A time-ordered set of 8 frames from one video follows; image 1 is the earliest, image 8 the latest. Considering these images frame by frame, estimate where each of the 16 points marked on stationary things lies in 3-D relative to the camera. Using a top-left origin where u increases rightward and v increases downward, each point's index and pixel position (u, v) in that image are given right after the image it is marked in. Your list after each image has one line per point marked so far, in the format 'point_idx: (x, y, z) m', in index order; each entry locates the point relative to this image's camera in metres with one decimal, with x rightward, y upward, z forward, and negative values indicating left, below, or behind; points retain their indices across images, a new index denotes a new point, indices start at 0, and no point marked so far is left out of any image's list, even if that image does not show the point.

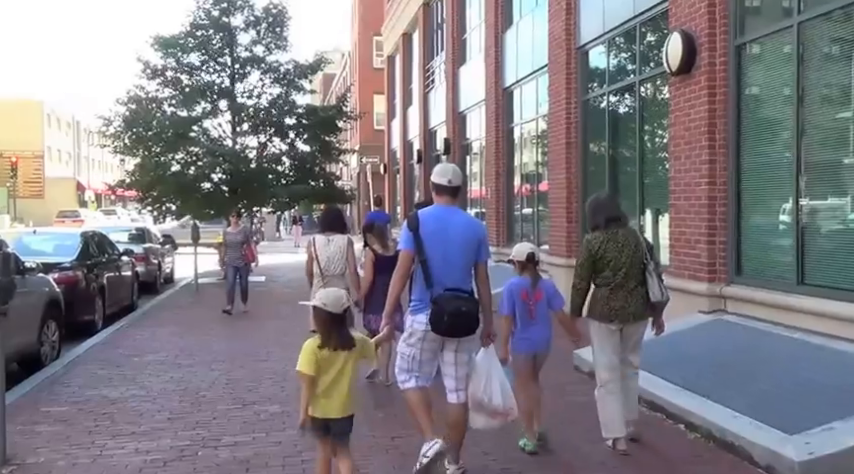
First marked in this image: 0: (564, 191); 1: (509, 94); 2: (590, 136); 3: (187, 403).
0: (+2.1, +0.7, +11.1) m
1: (+1.7, +2.9, +14.4) m
2: (+2.4, +1.5, +10.6) m
3: (-2.3, -1.6, +7.0) m
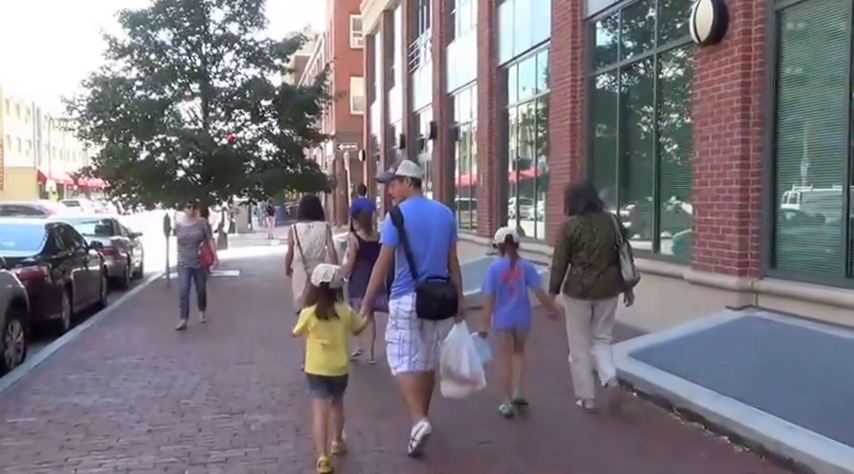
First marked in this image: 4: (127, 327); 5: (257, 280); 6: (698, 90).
0: (+2.0, +0.9, +10.4) m
1: (+1.5, +3.1, +13.7) m
2: (+2.4, +1.7, +10.0) m
3: (-2.2, -1.5, +6.2) m
4: (-4.4, -1.3, +10.7) m
5: (-3.7, -0.9, +15.6) m
6: (+2.7, +1.5, +7.3) m
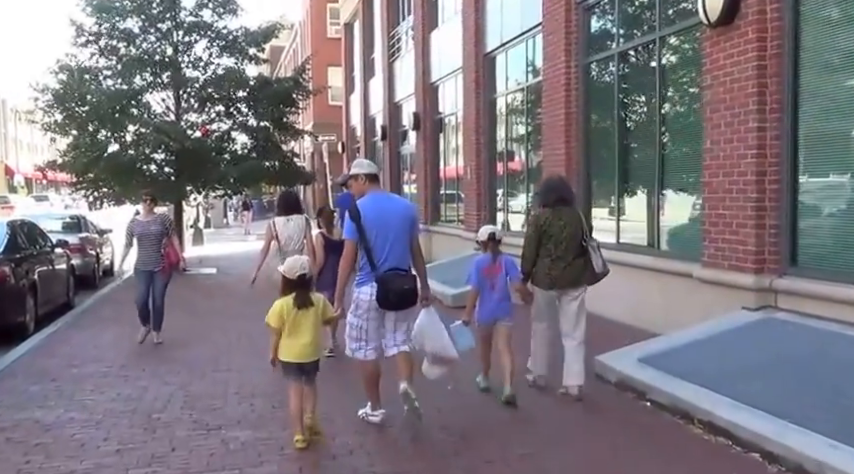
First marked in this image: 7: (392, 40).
0: (+1.9, +1.0, +10.0) m
1: (+1.2, +3.2, +13.2) m
2: (+2.2, +1.8, +9.5) m
3: (-2.2, -1.5, +5.6) m
4: (-4.6, -1.3, +10.0) m
5: (-4.0, -0.9, +14.9) m
6: (+2.6, +1.5, +6.8) m
7: (-1.0, +5.4, +19.9) m
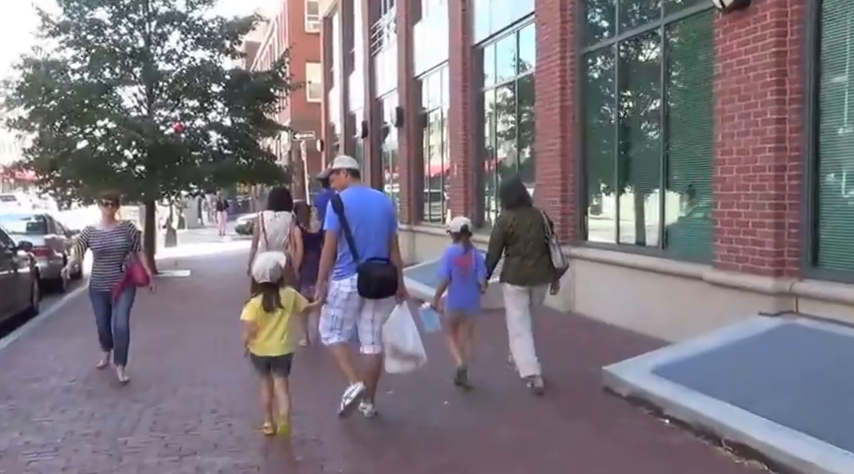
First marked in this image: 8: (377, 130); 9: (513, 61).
0: (+1.7, +1.0, +9.5) m
1: (+0.9, +3.2, +12.7) m
2: (+2.0, +1.8, +9.1) m
3: (-2.3, -1.5, +5.1) m
4: (-4.7, -1.3, +9.4) m
5: (-4.3, -0.9, +14.3) m
6: (+2.6, +1.5, +6.4) m
7: (-1.4, +5.4, +19.4) m
8: (-1.3, +2.9, +19.6) m
9: (+1.3, +2.7, +11.4) m
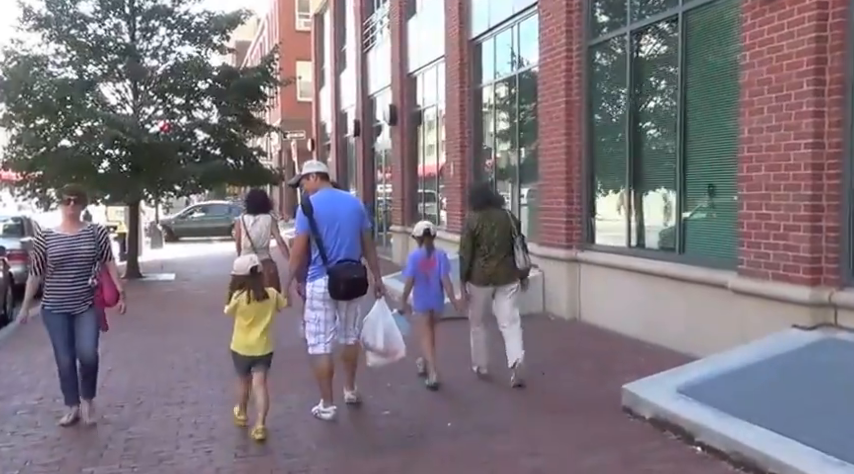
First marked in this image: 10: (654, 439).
0: (+1.7, +0.9, +9.0) m
1: (+0.8, +3.2, +12.1) m
2: (+2.0, +1.7, +8.5) m
3: (-2.2, -1.5, +4.5) m
4: (-4.8, -1.3, +8.8) m
5: (-4.4, -0.9, +13.7) m
6: (+2.6, +1.5, +5.9) m
7: (-1.6, +5.3, +18.8) m
8: (-1.5, +2.8, +19.0) m
9: (+1.2, +2.7, +10.9) m
10: (+1.4, -1.3, +4.5) m
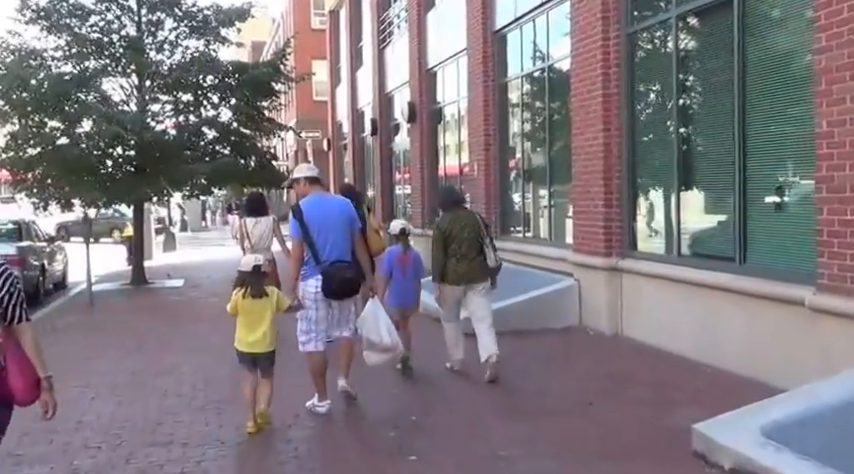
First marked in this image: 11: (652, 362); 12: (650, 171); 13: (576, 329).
0: (+1.9, +0.9, +8.2) m
1: (+1.2, +3.1, +11.3) m
2: (+2.3, +1.6, +7.7) m
3: (-2.1, -1.6, +3.8) m
4: (-4.5, -1.4, +8.1) m
5: (-4.0, -1.0, +13.0) m
6: (+2.8, +1.4, +5.1) m
7: (-1.1, +5.2, +18.1) m
8: (-1.0, +2.7, +18.3) m
9: (+1.5, +2.6, +10.1) m
10: (+1.5, -1.4, +3.7) m
11: (+2.1, -1.2, +6.8) m
12: (+2.3, +0.7, +7.6) m
13: (+1.7, -1.1, +8.5) m
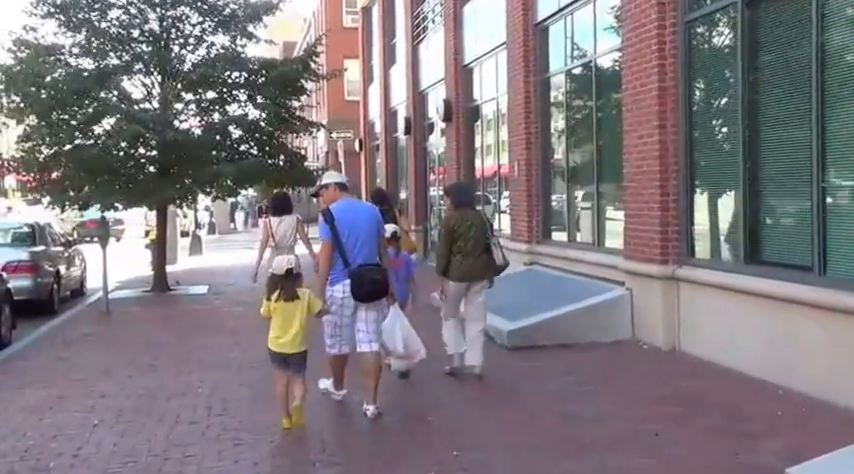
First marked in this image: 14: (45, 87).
0: (+2.3, +0.8, +7.5) m
1: (+1.7, +3.0, +10.7) m
2: (+2.6, +1.6, +7.0) m
3: (-1.9, -1.7, +3.2) m
4: (-4.1, -1.5, +7.7) m
5: (-3.4, -1.1, +12.5) m
6: (+3.0, +1.3, +4.3) m
7: (-0.3, +5.2, +17.5) m
8: (-0.2, +2.6, +17.7) m
9: (+2.0, +2.6, +9.4) m
10: (+1.7, -1.4, +3.0) m
11: (+2.4, -1.2, +6.1) m
12: (+2.7, +0.6, +6.9) m
13: (+2.1, -1.1, +7.8) m
14: (-6.9, +2.7, +13.7) m
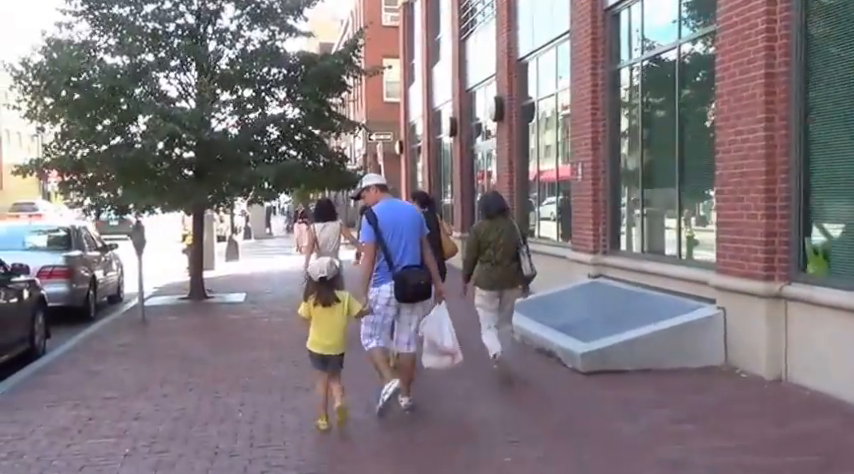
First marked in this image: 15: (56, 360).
0: (+2.9, +0.7, +6.5) m
1: (+2.5, +2.9, +9.8) m
2: (+3.2, +1.5, +6.0) m
3: (-1.5, -1.7, +2.4) m
4: (-3.5, -1.5, +7.0) m
5: (-2.6, -1.1, +11.8) m
6: (+3.5, +1.3, +3.3) m
7: (+0.8, +5.0, +16.7) m
8: (+0.9, +2.5, +16.8) m
9: (+2.7, +2.4, +8.5) m
10: (+2.1, -1.5, +2.1) m
11: (+2.9, -1.3, +5.1) m
12: (+3.3, +0.5, +5.9) m
13: (+2.7, -1.2, +6.8) m
14: (-6.0, +2.7, +13.1) m
15: (-4.2, -1.5, +8.6) m
